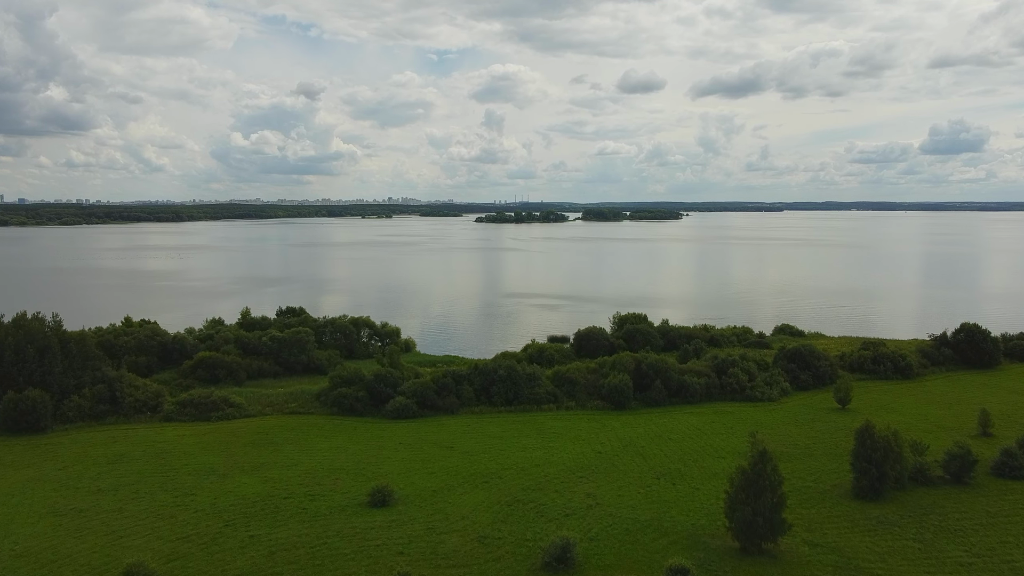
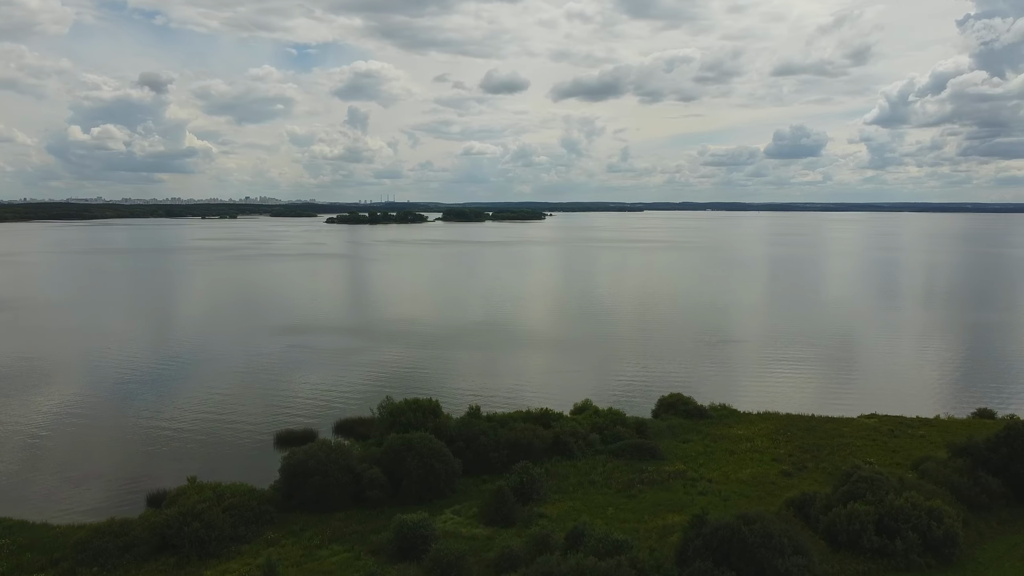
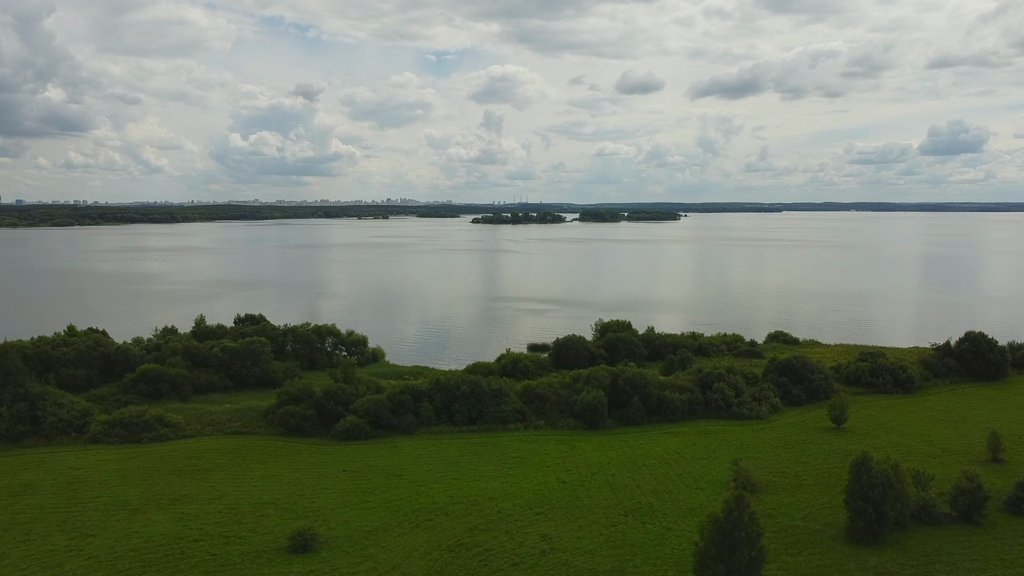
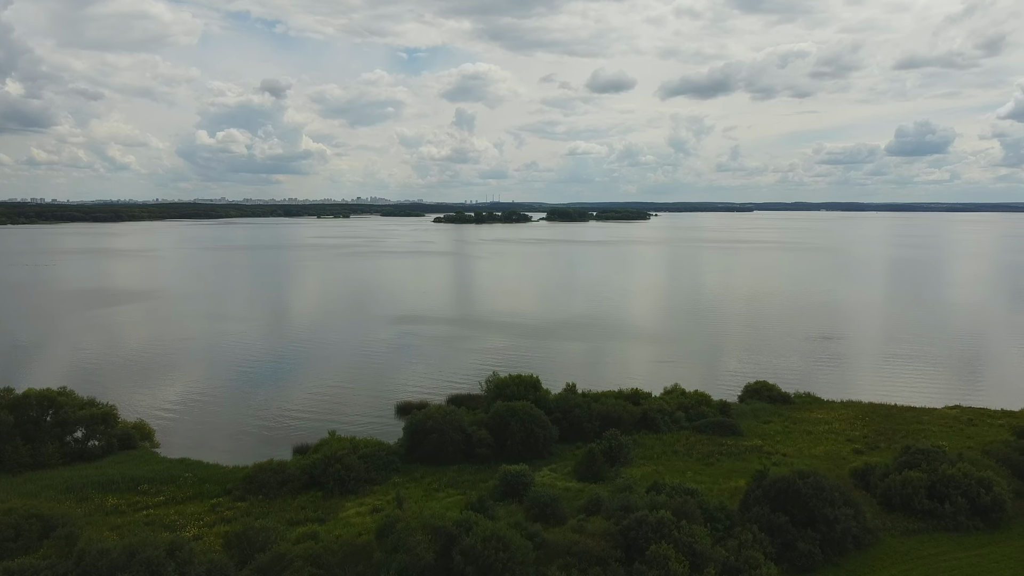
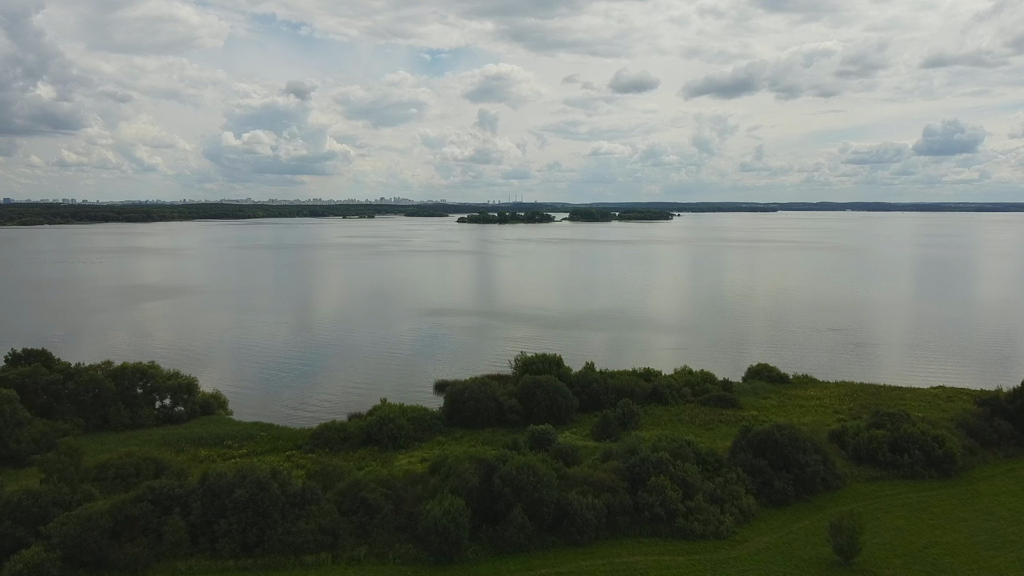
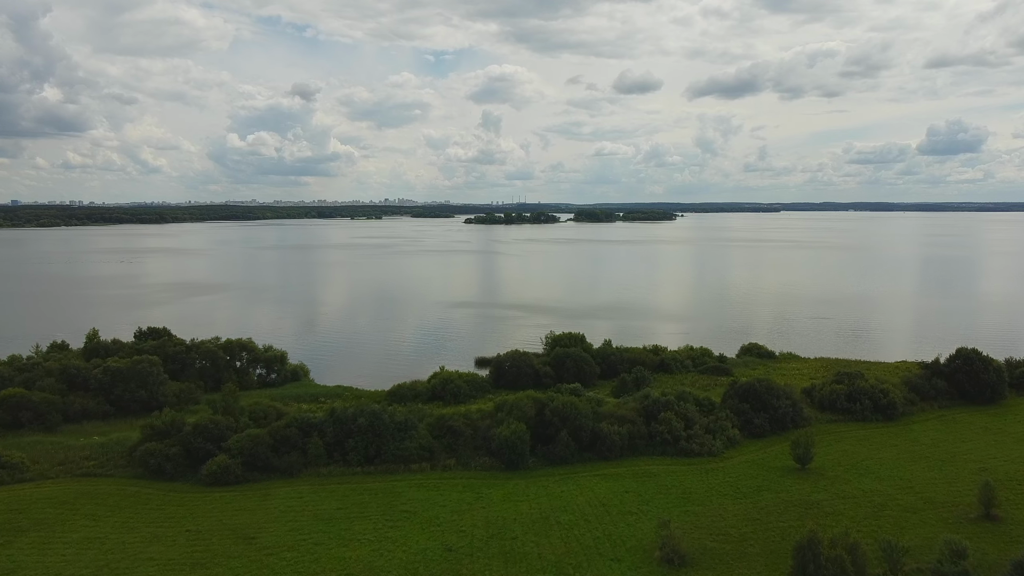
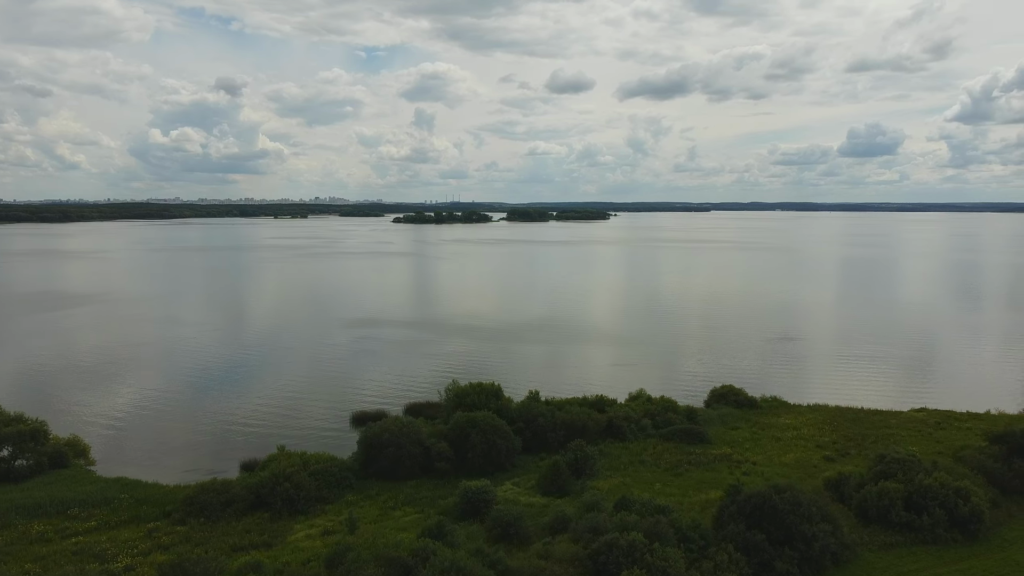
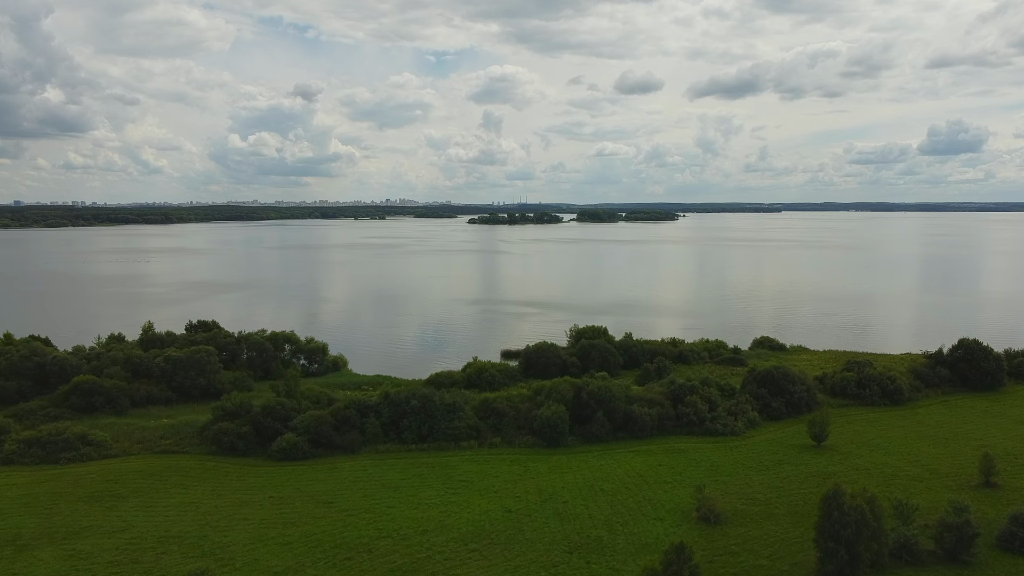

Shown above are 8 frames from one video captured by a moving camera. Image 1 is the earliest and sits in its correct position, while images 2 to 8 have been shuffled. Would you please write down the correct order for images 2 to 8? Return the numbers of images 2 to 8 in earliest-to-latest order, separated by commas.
3, 8, 6, 5, 4, 7, 2
